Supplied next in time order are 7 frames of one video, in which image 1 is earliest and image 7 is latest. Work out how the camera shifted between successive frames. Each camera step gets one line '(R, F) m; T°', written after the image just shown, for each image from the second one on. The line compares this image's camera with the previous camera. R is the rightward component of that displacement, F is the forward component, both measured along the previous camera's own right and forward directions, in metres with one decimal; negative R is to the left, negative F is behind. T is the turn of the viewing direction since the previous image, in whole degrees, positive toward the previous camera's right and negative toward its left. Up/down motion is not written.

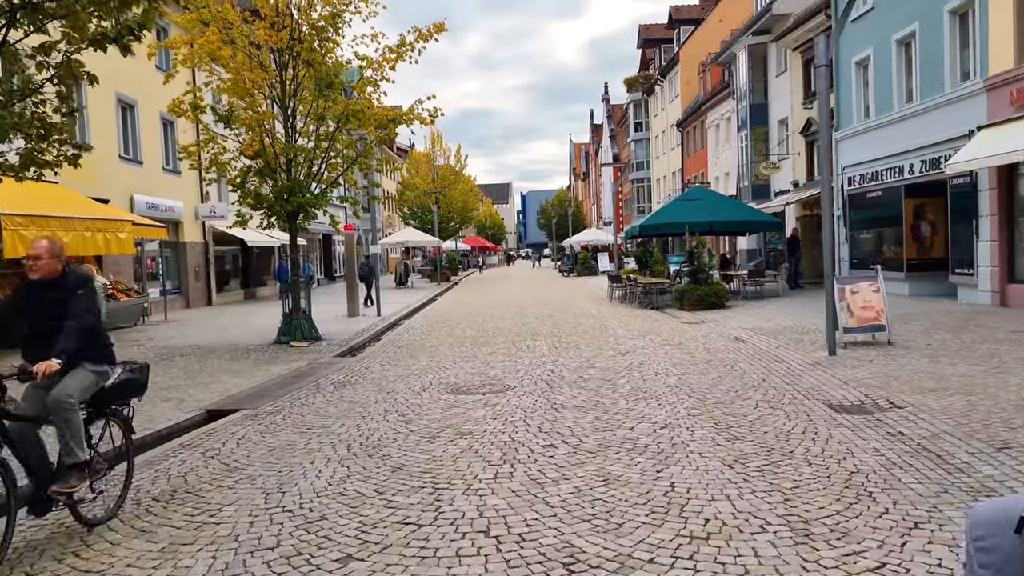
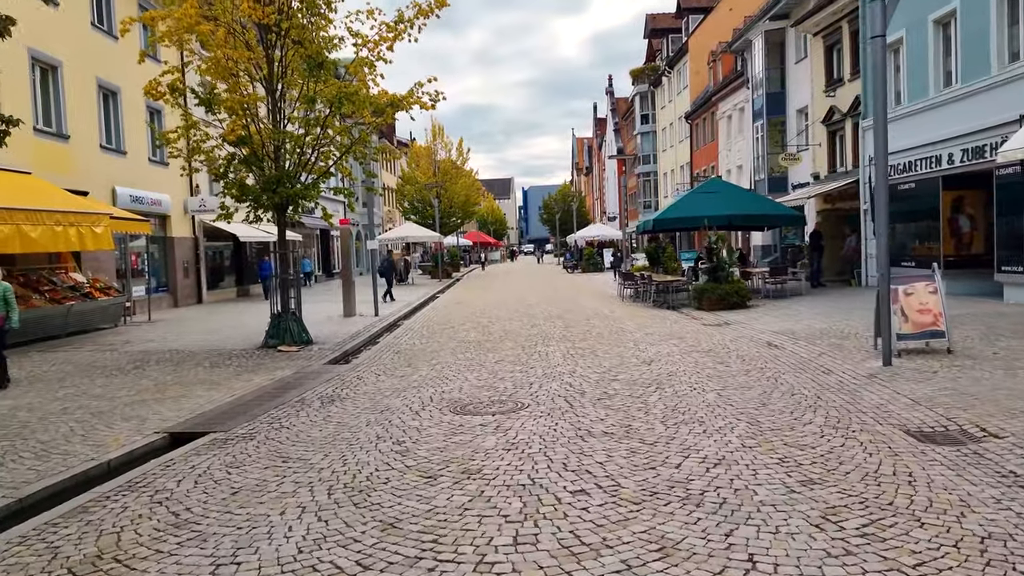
(-0.1, +1.3) m; 0°
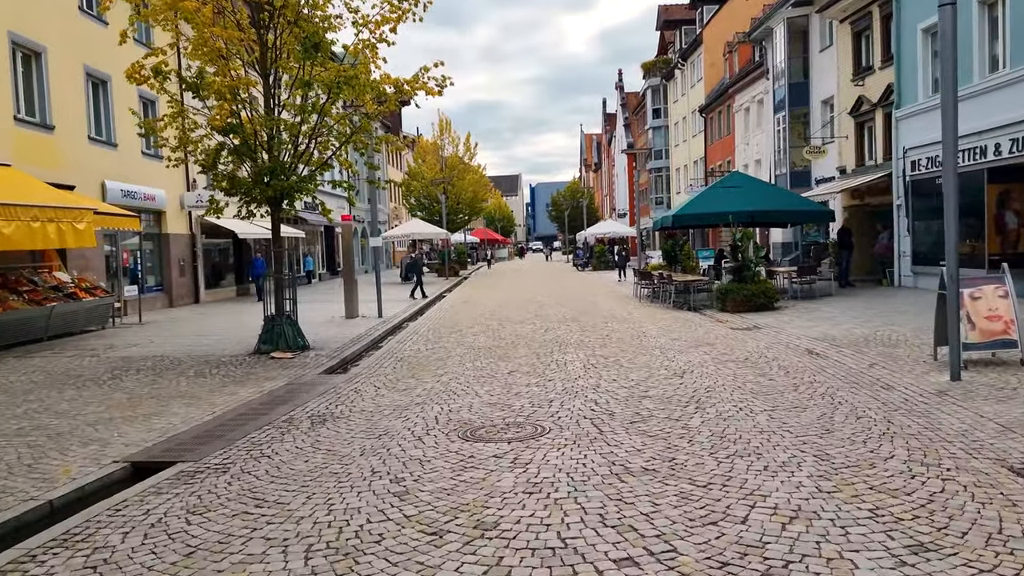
(-0.1, +1.1) m; 0°
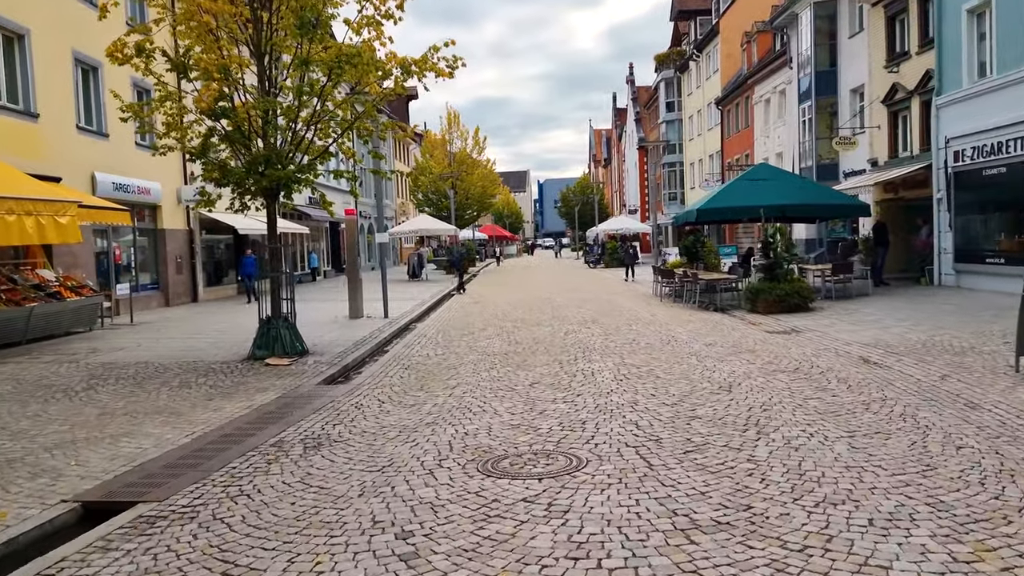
(-0.2, +1.1) m; 0°
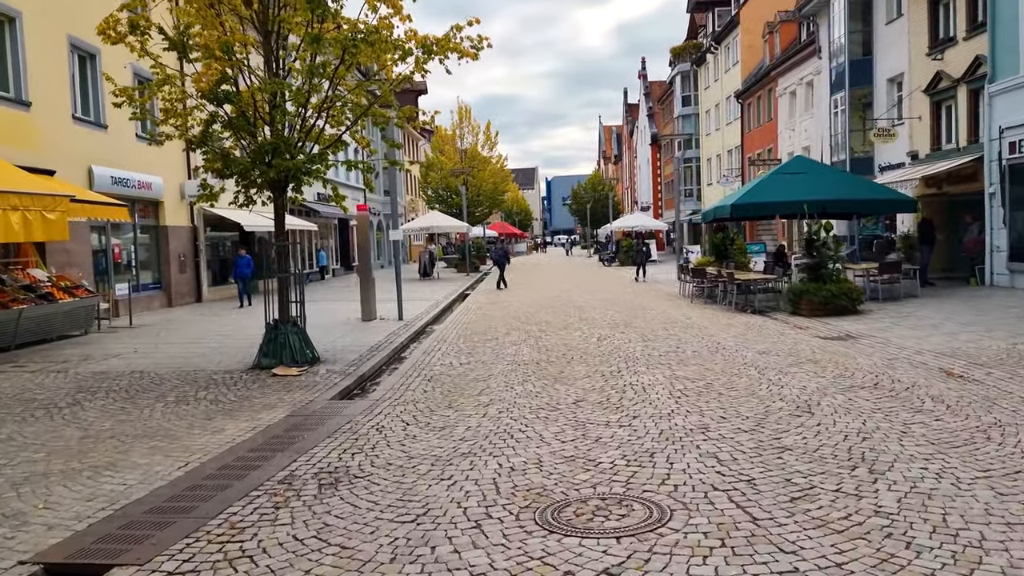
(-0.3, +1.1) m; 0°
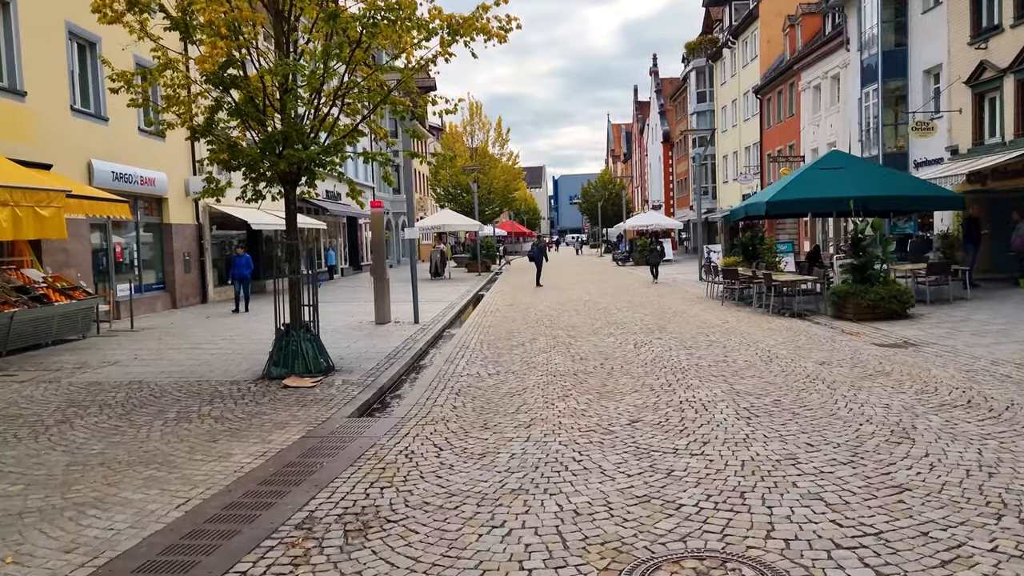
(-0.3, +0.9) m; 0°
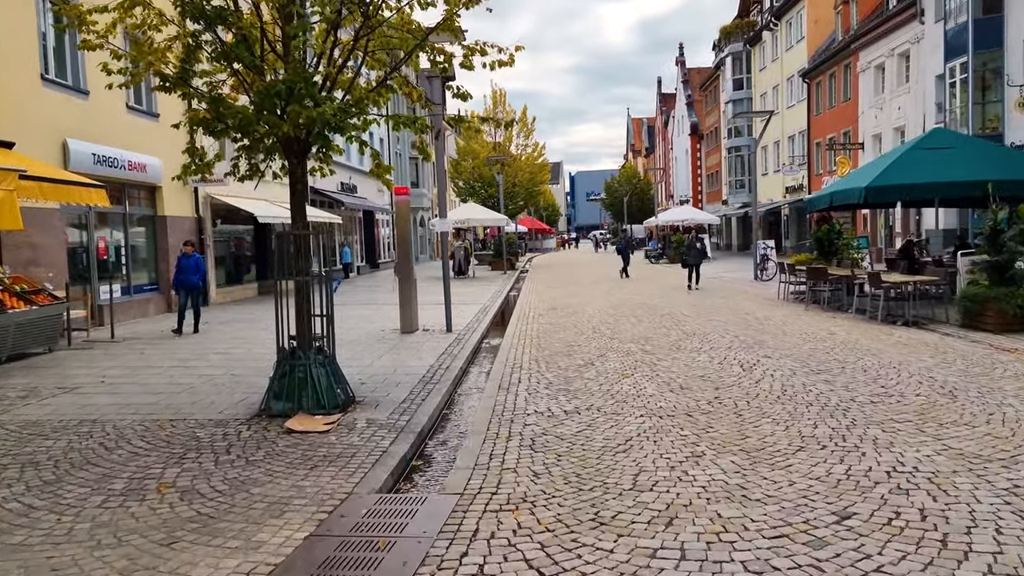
(-0.6, +2.5) m; -1°
